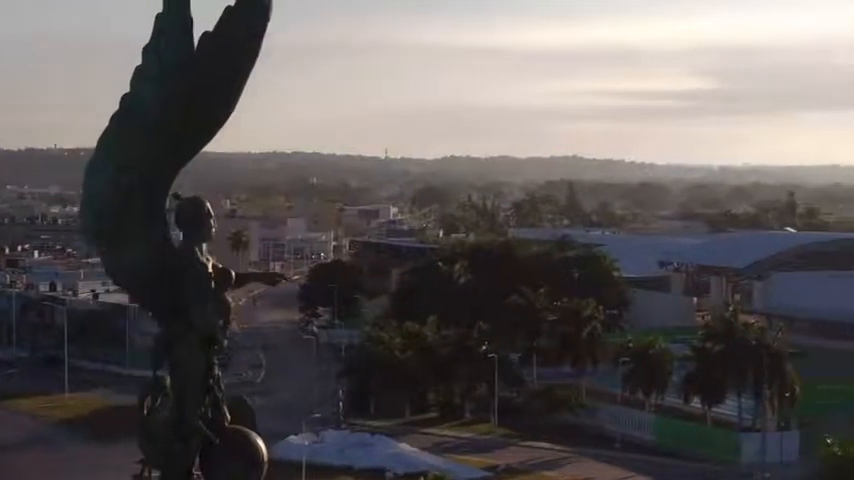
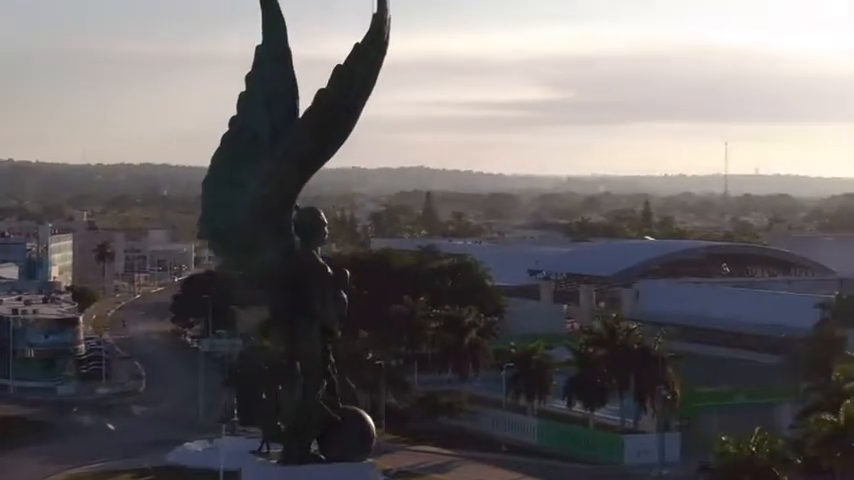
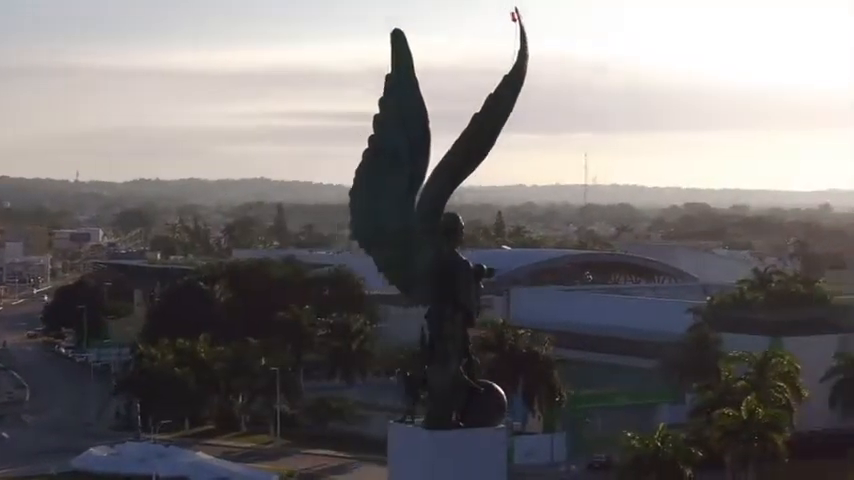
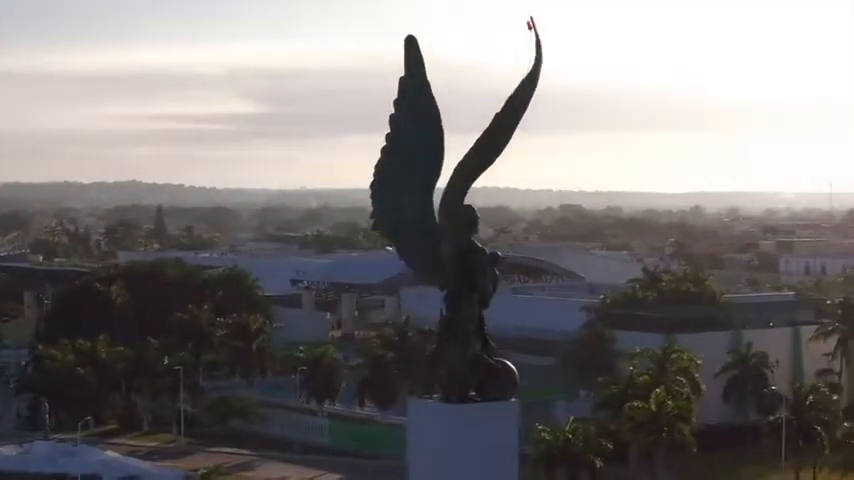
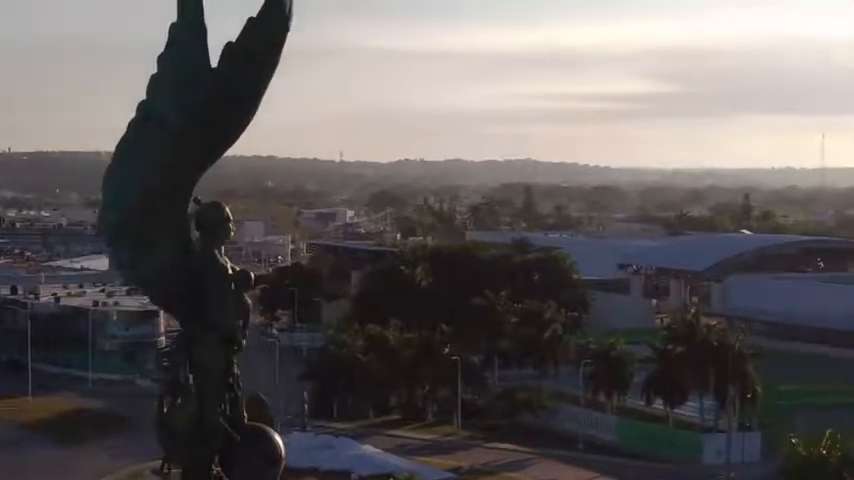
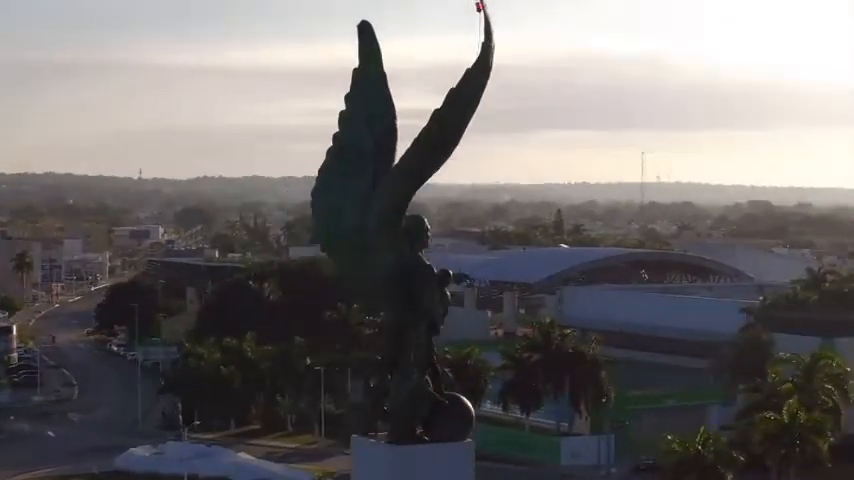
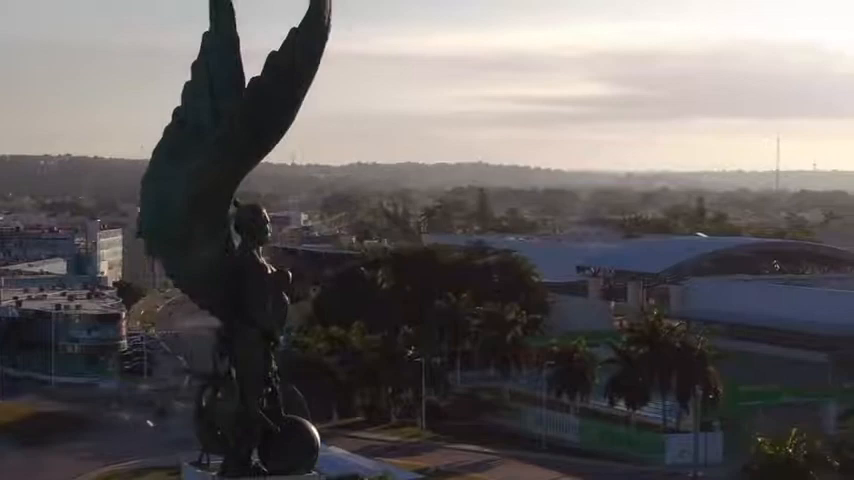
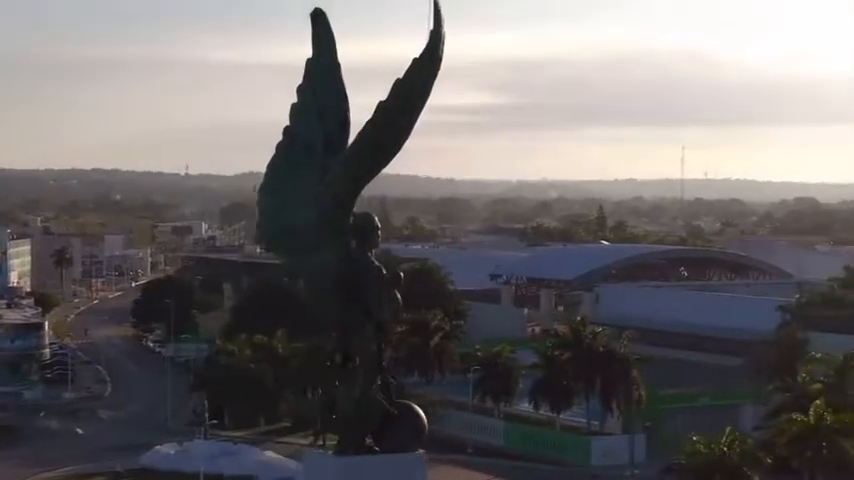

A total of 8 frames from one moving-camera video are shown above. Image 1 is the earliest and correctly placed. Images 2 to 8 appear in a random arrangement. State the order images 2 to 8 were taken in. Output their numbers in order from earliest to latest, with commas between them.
5, 7, 2, 8, 6, 3, 4
